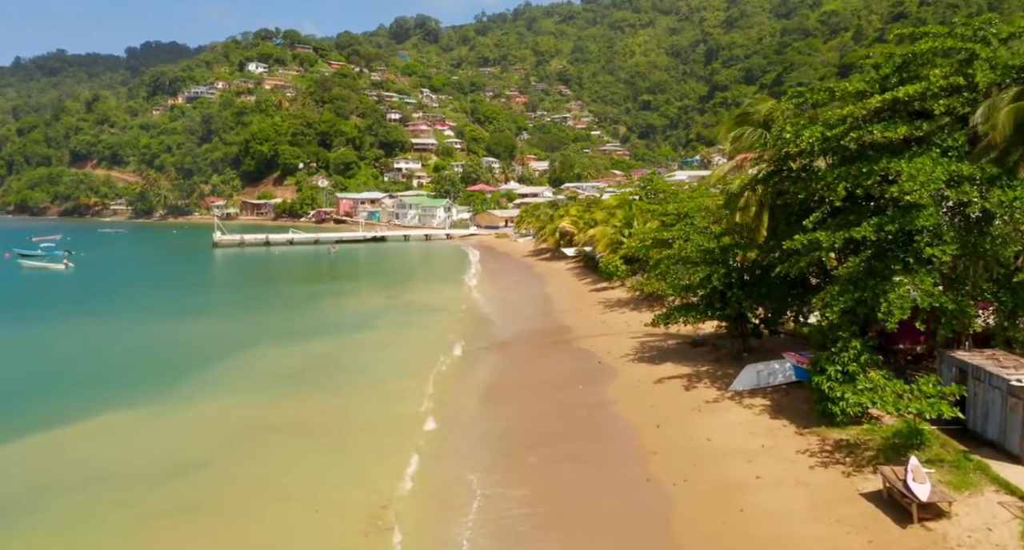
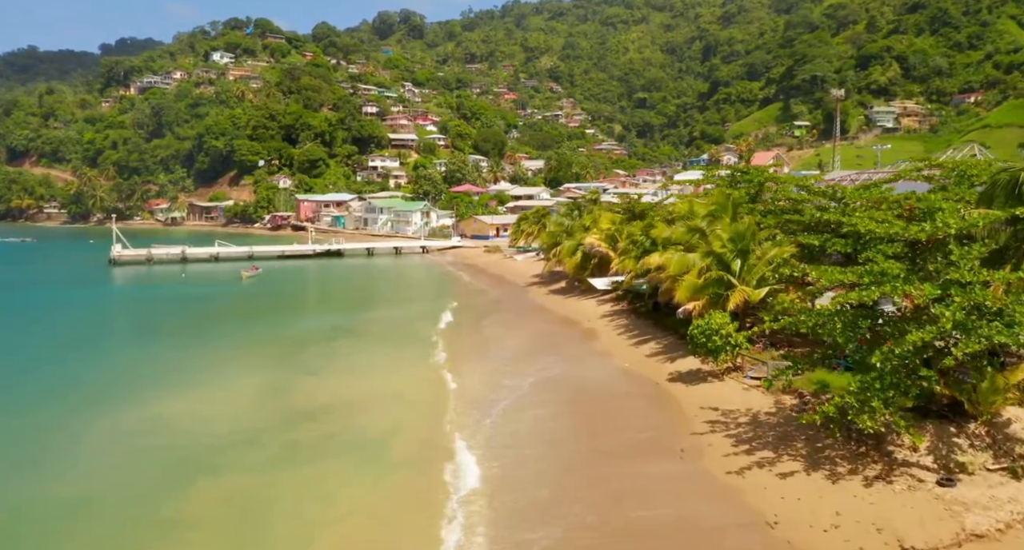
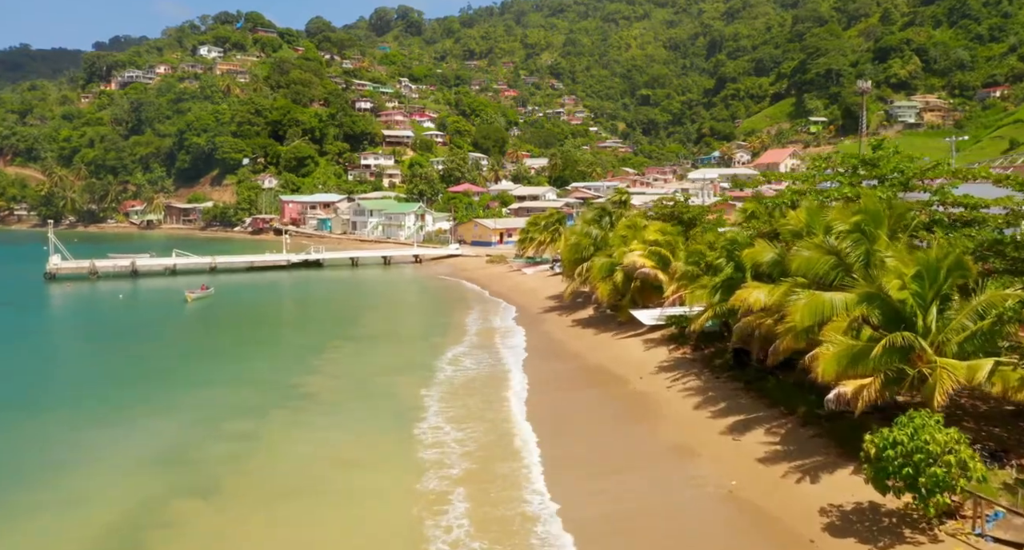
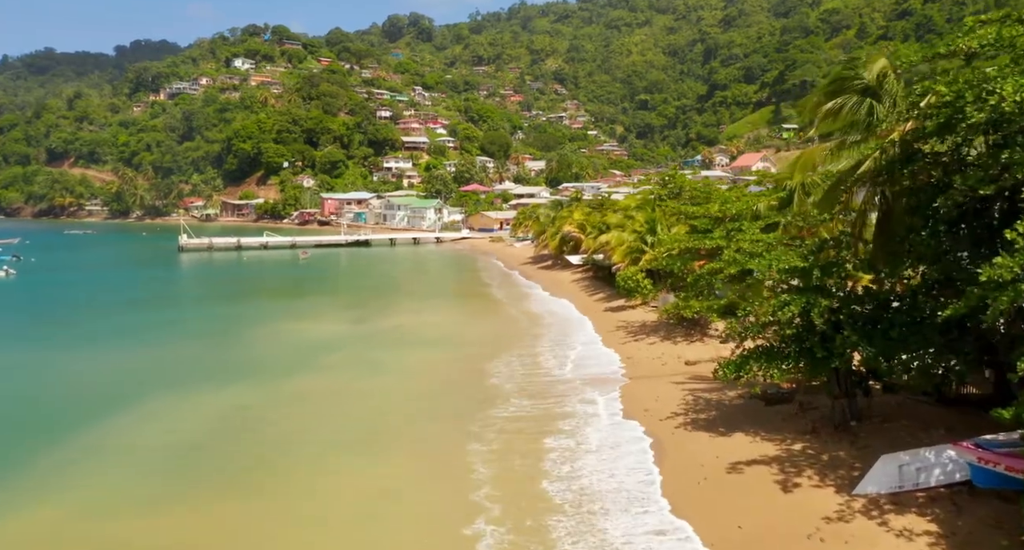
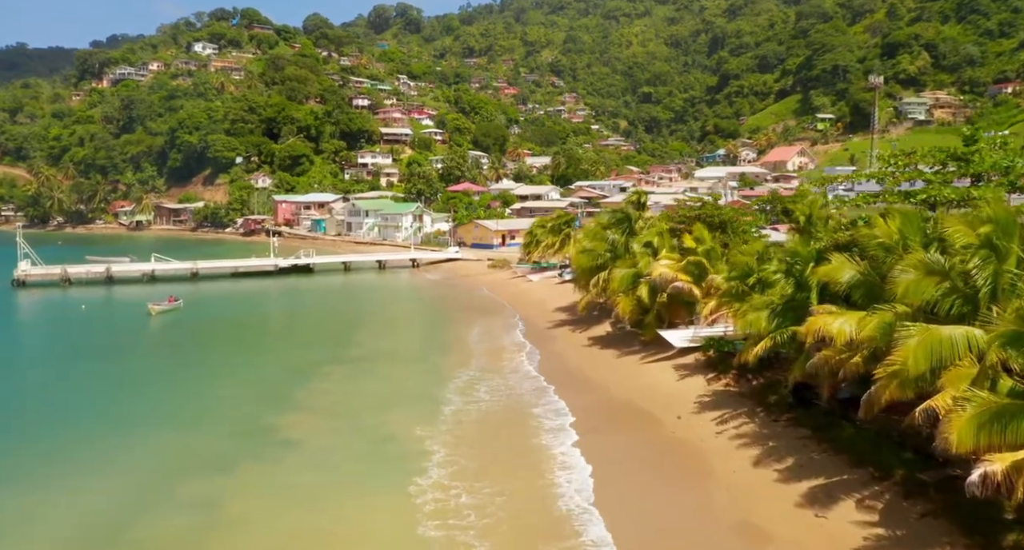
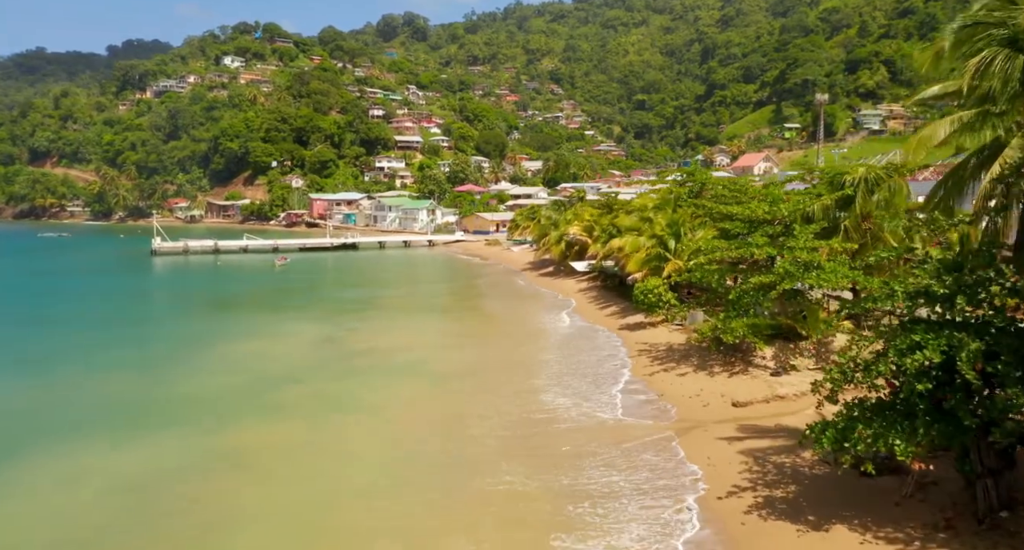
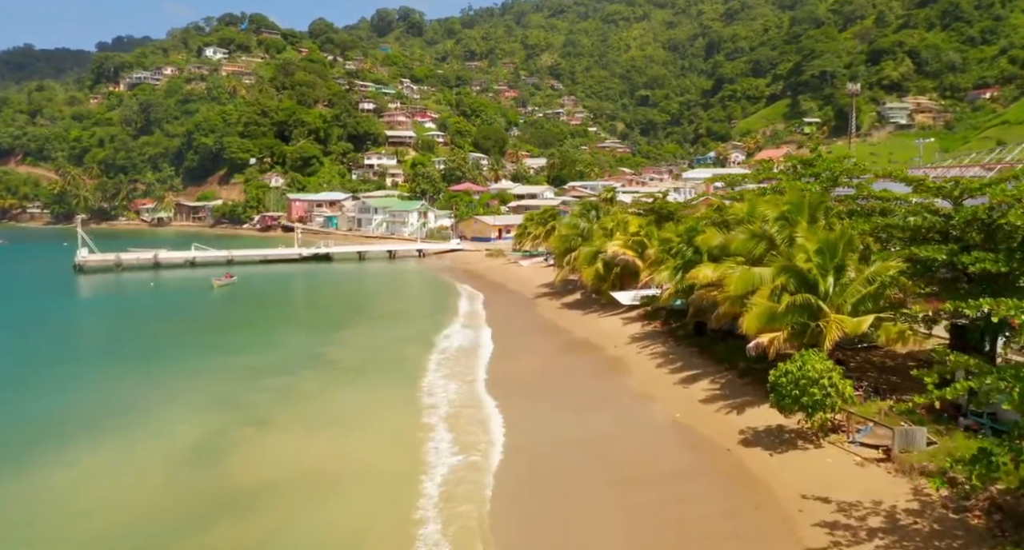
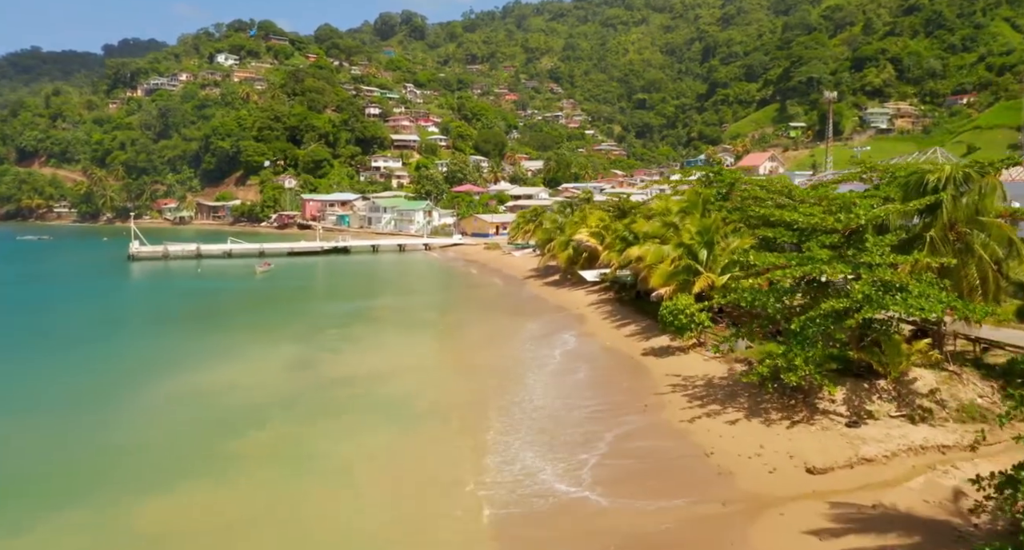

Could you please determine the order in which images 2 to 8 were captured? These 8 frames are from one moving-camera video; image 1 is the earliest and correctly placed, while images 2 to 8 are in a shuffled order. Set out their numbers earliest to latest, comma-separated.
4, 6, 8, 2, 7, 3, 5
